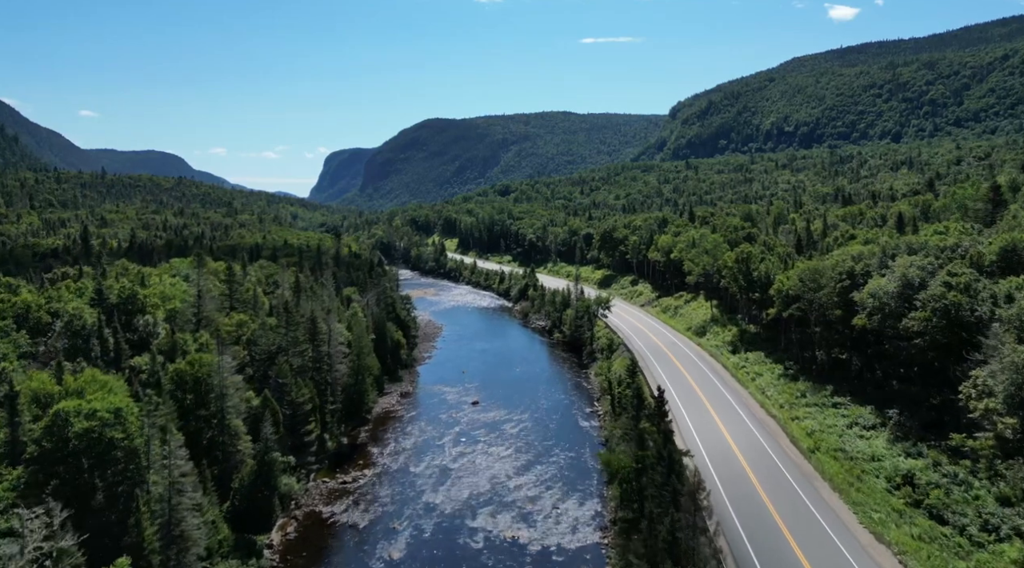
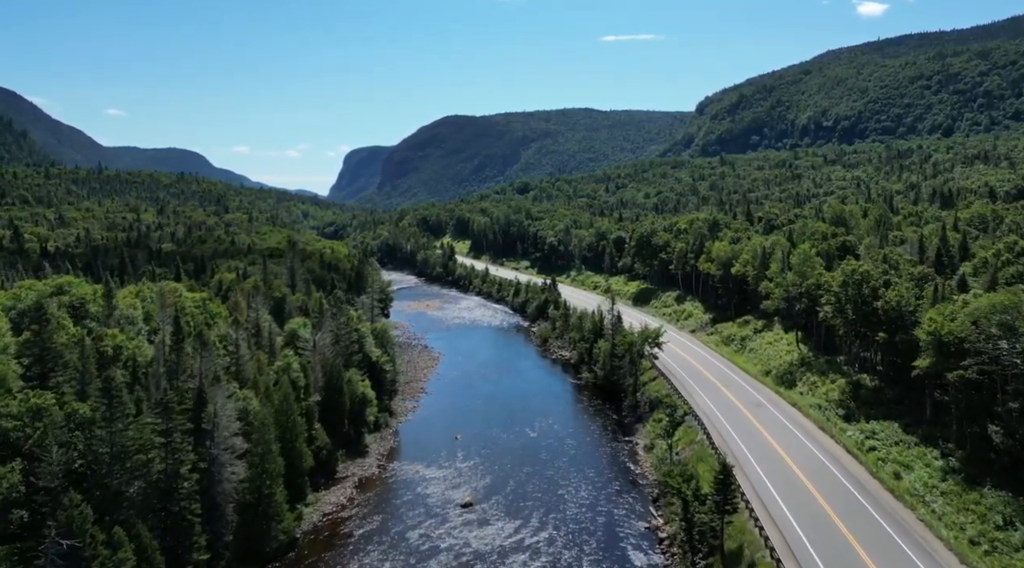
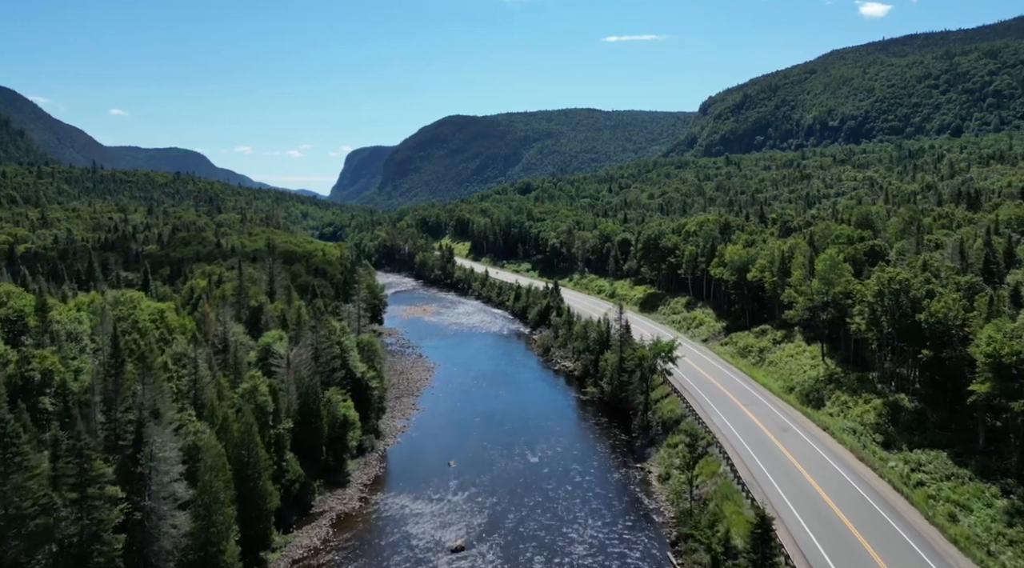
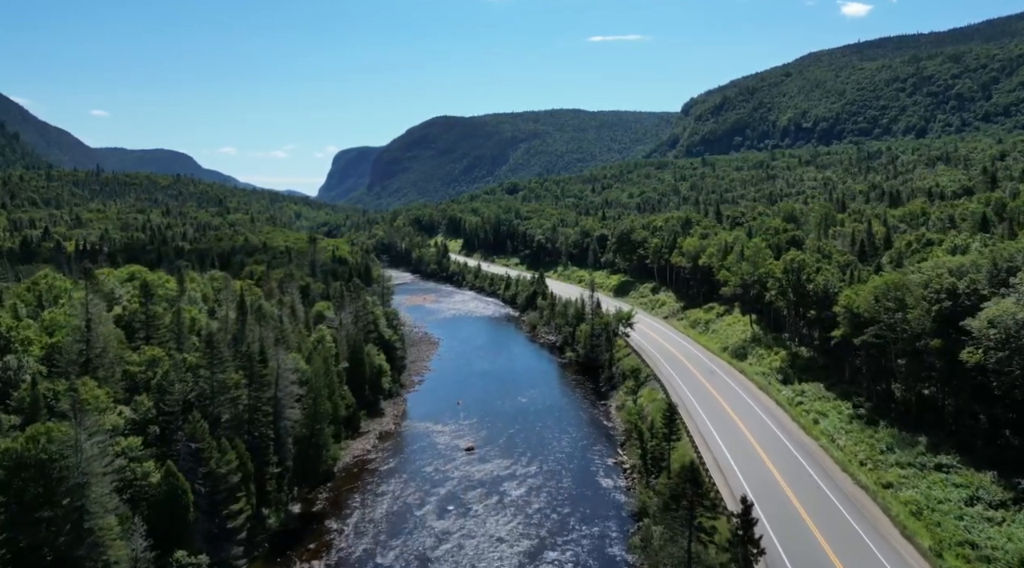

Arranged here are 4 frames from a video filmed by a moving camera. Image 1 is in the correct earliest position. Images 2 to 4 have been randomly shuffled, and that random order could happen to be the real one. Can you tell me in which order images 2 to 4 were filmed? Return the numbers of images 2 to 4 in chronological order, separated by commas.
4, 2, 3
